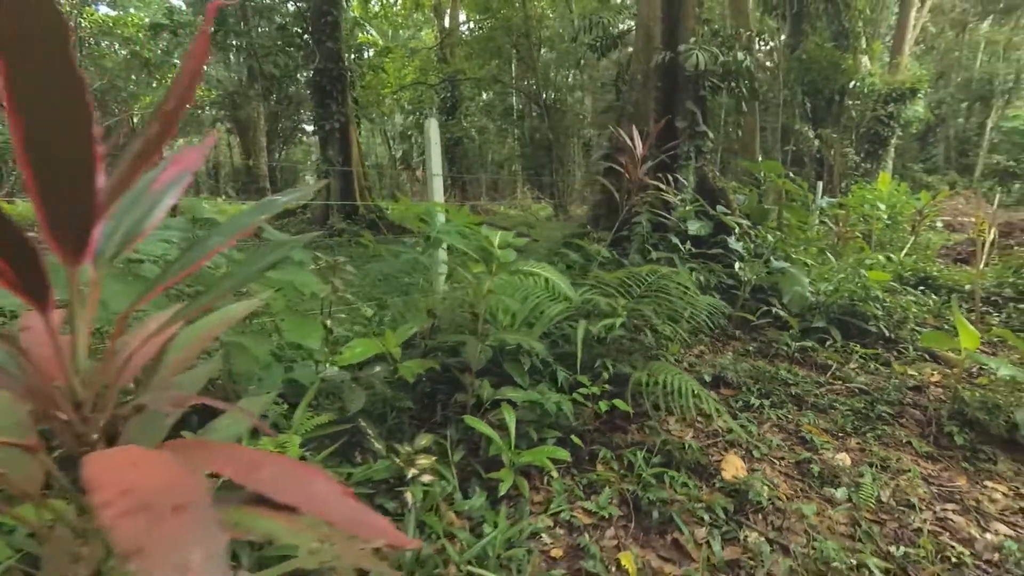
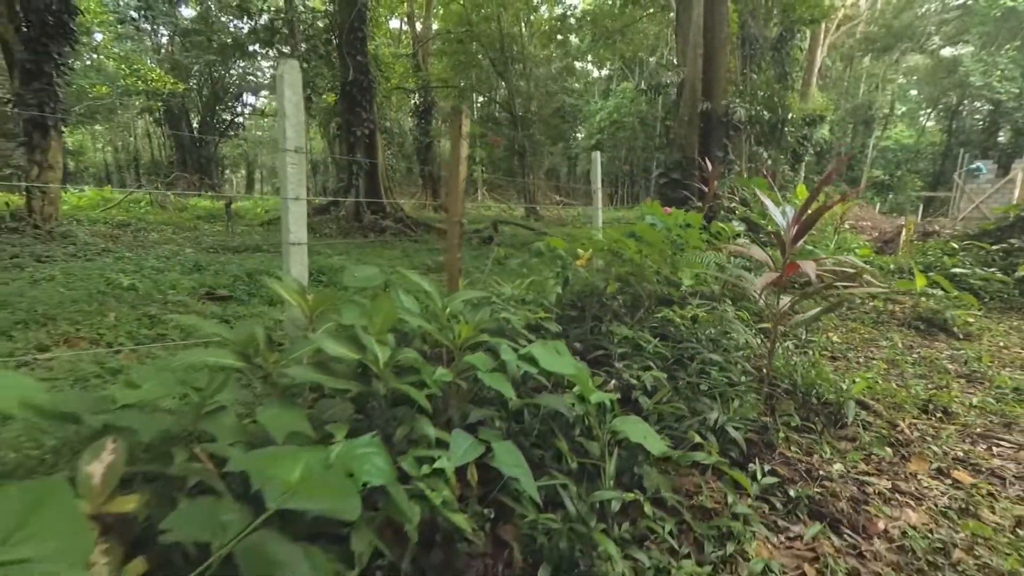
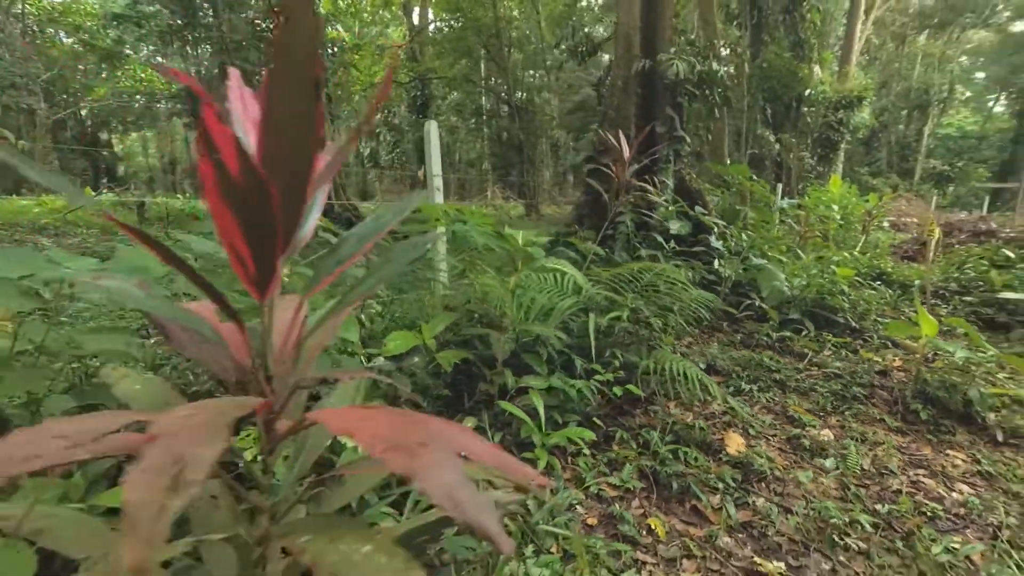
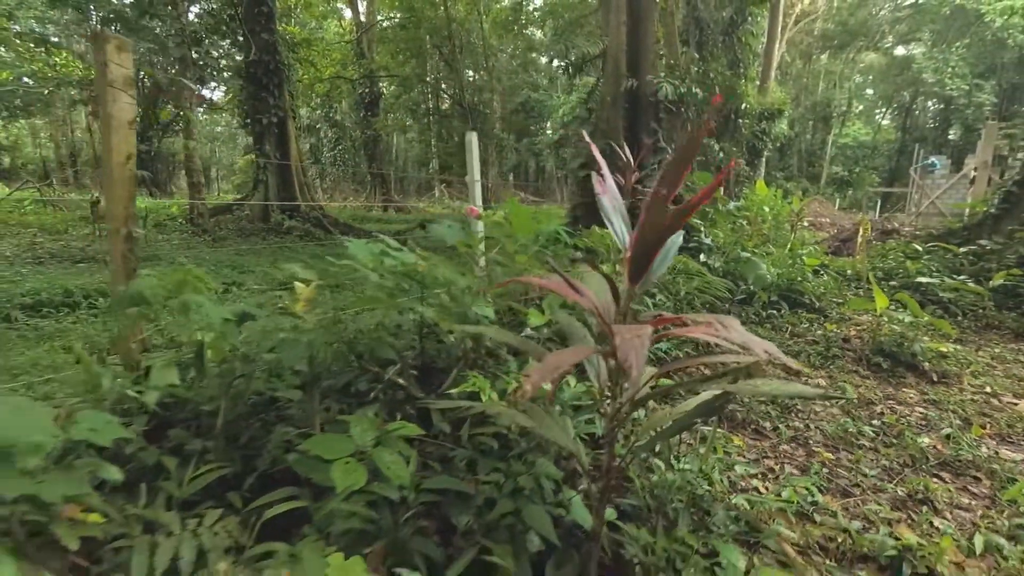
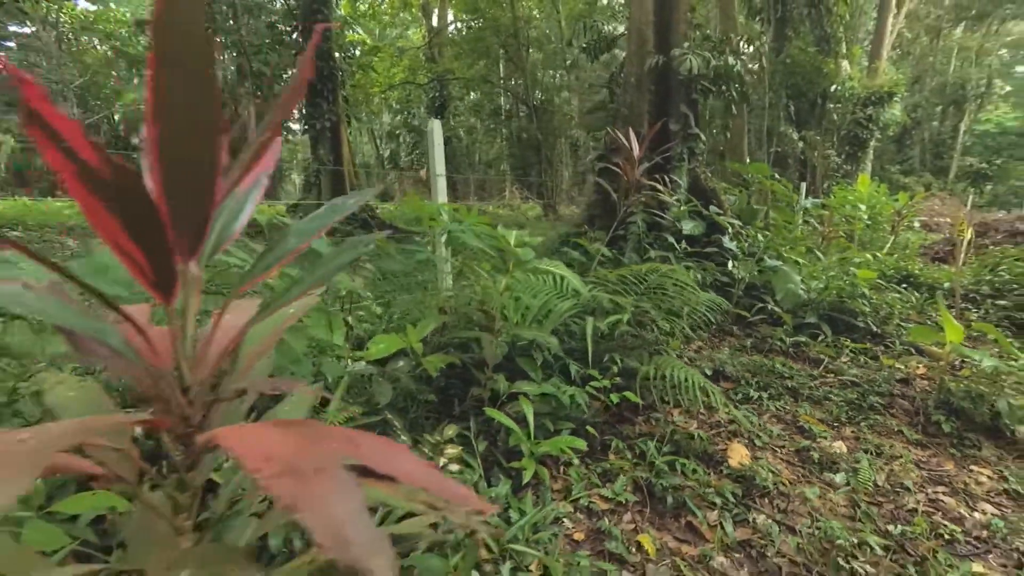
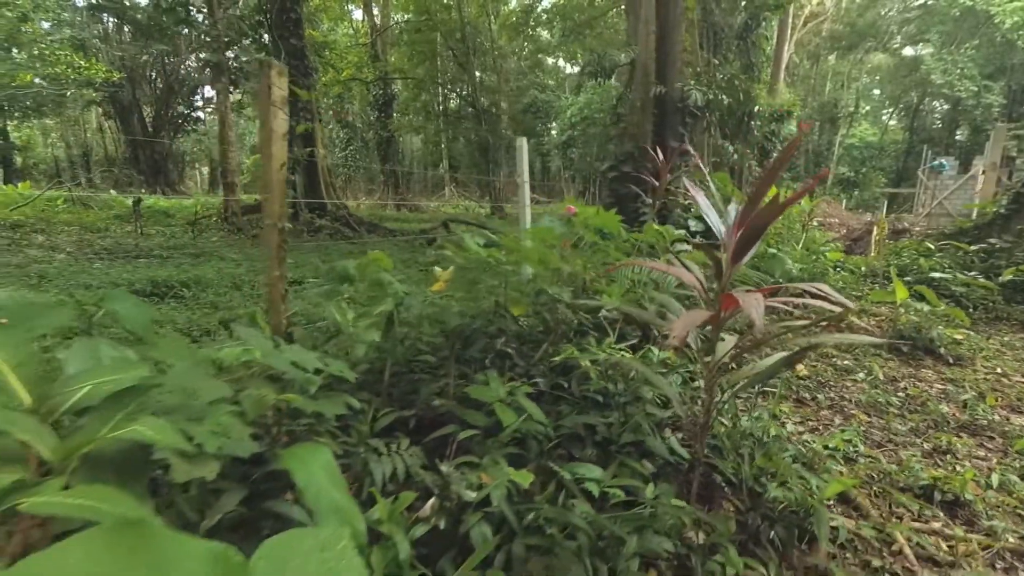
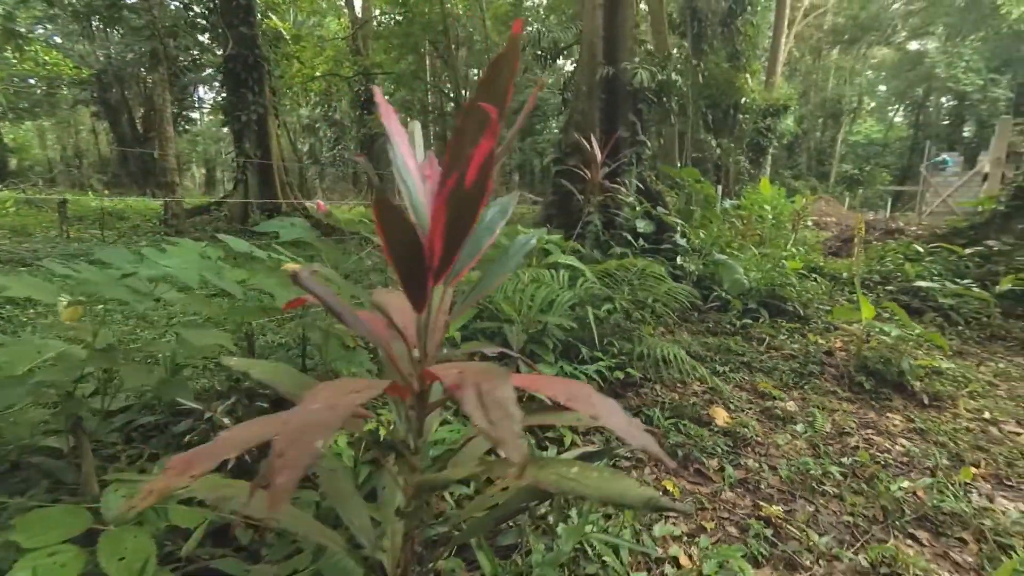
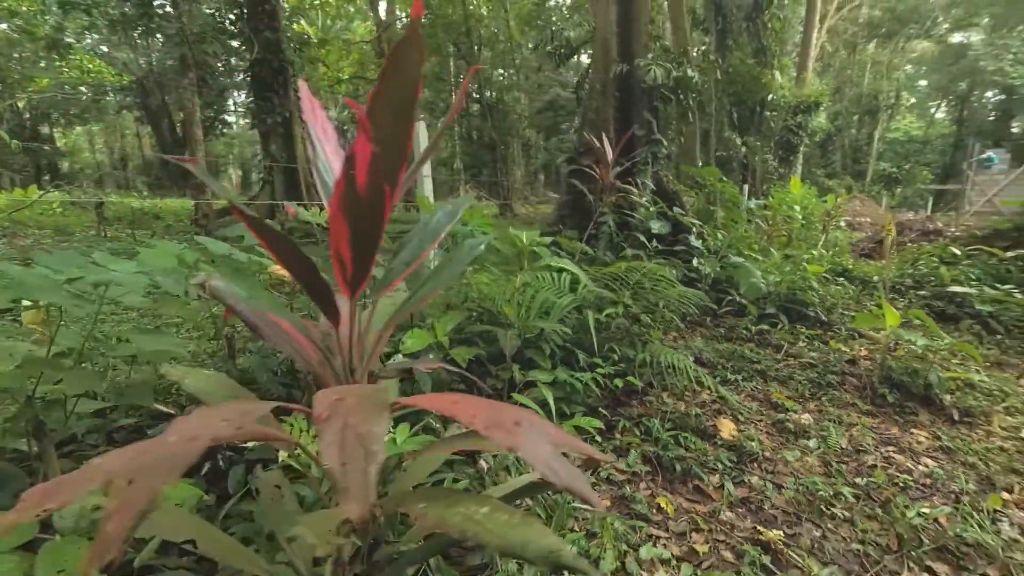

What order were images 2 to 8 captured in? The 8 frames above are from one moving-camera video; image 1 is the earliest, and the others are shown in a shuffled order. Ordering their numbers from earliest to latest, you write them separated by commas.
5, 3, 8, 7, 4, 6, 2
